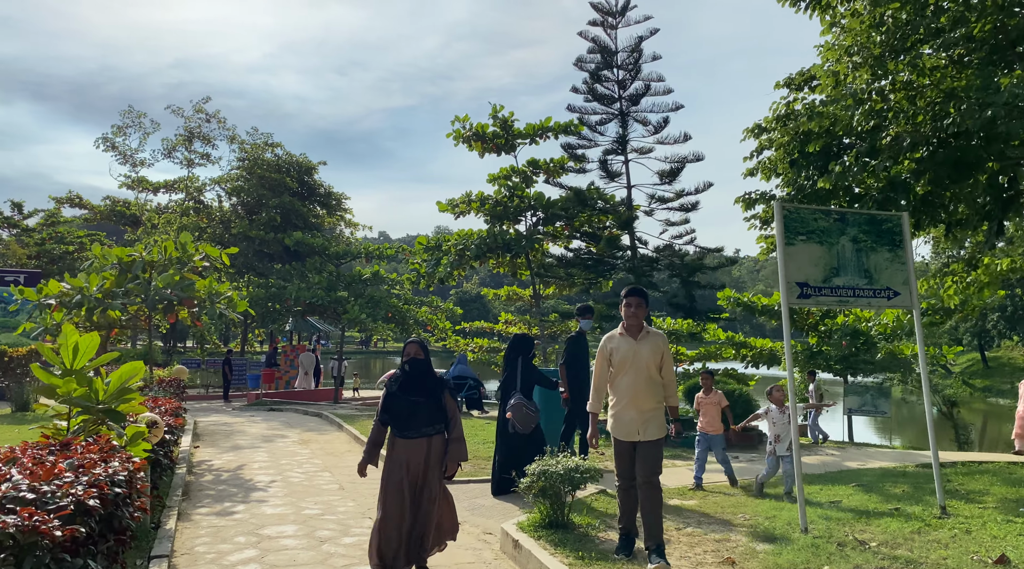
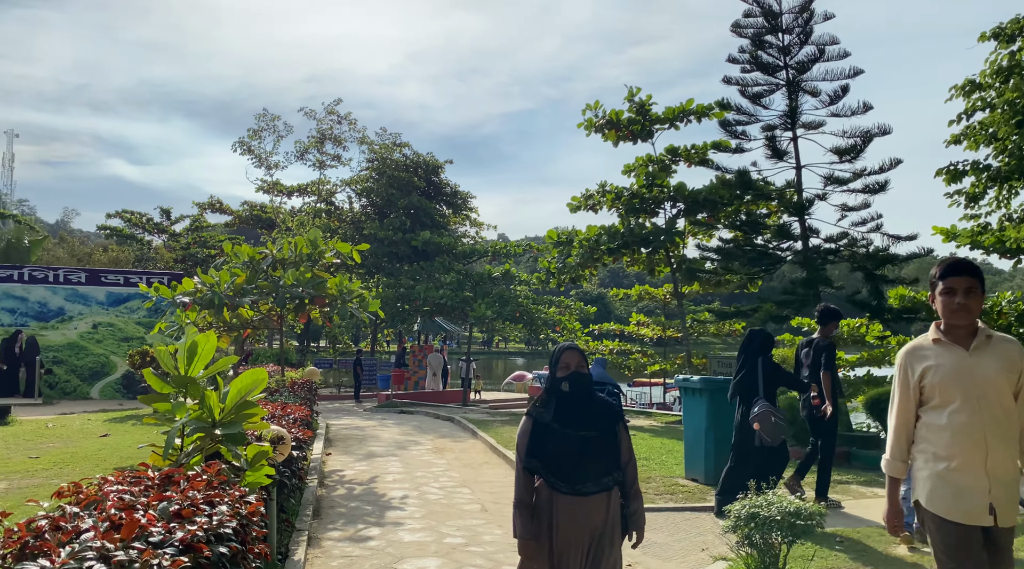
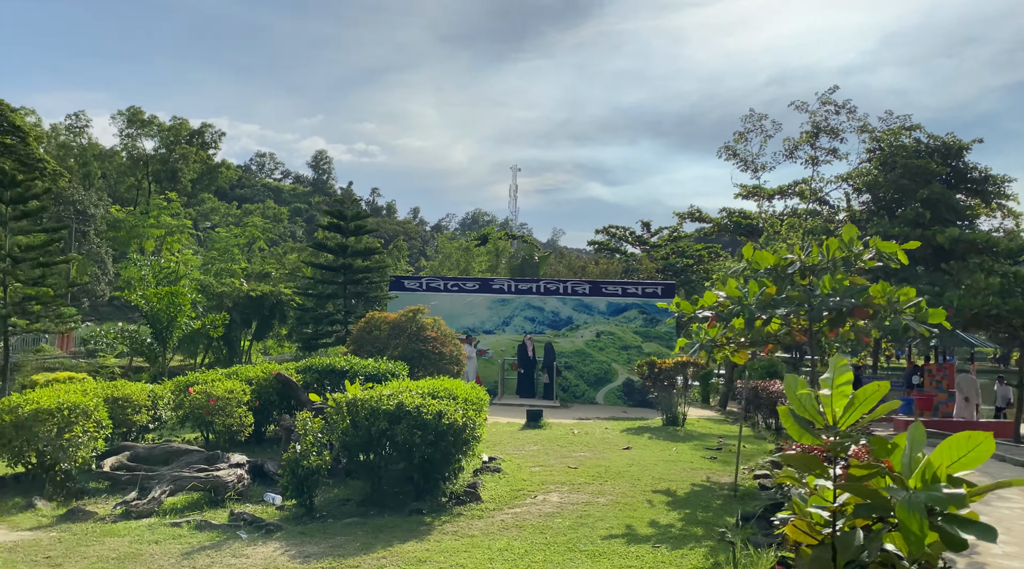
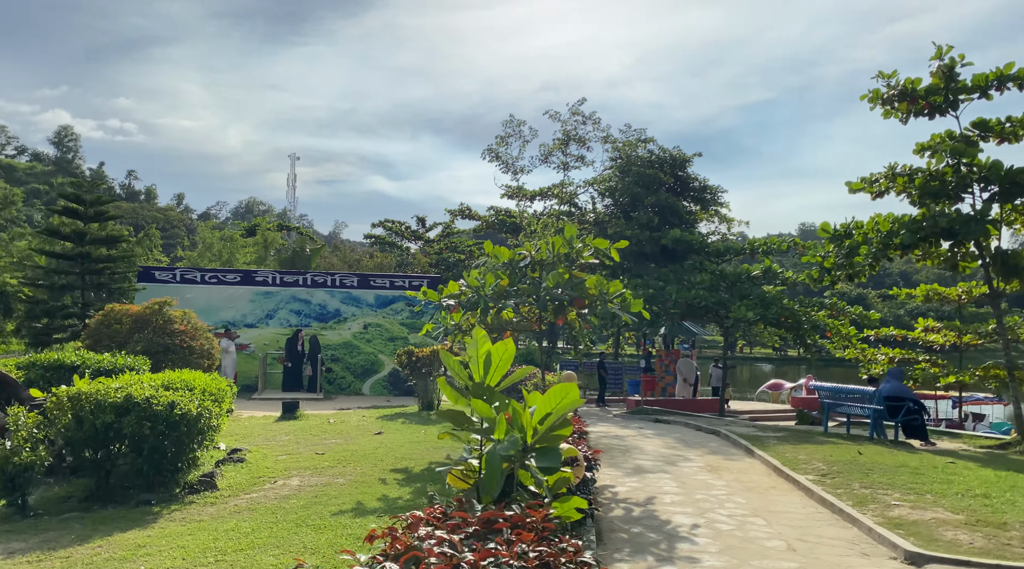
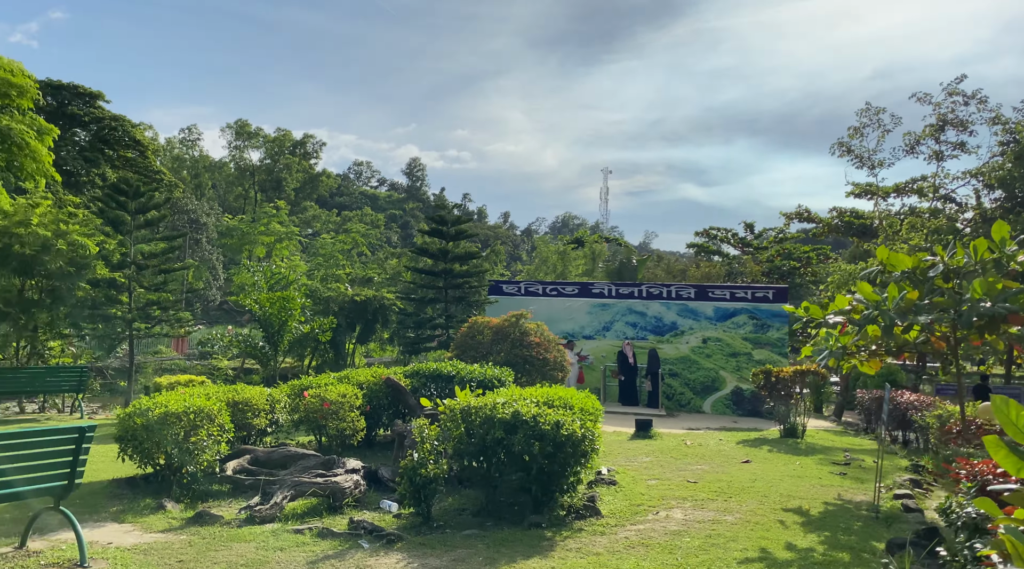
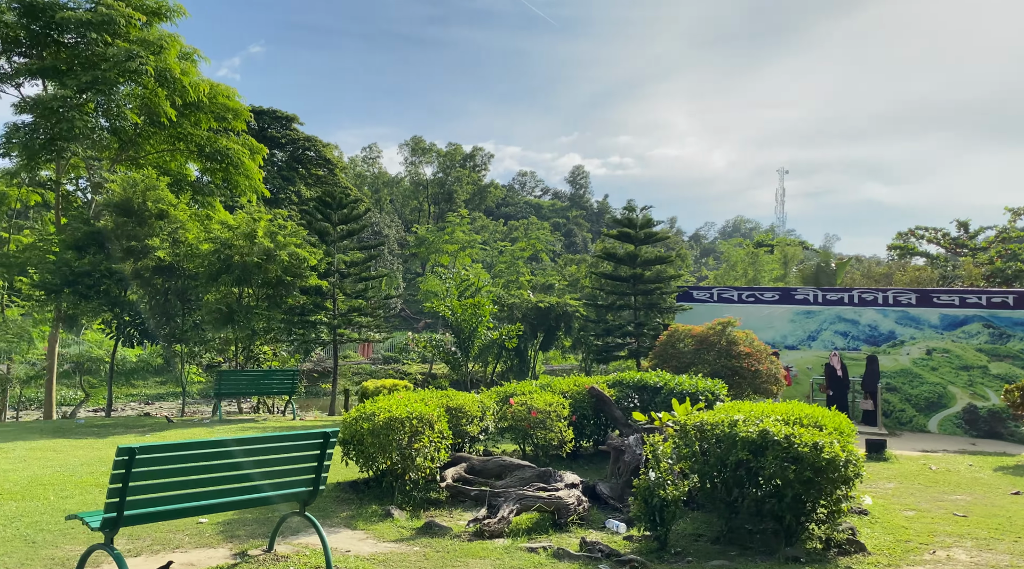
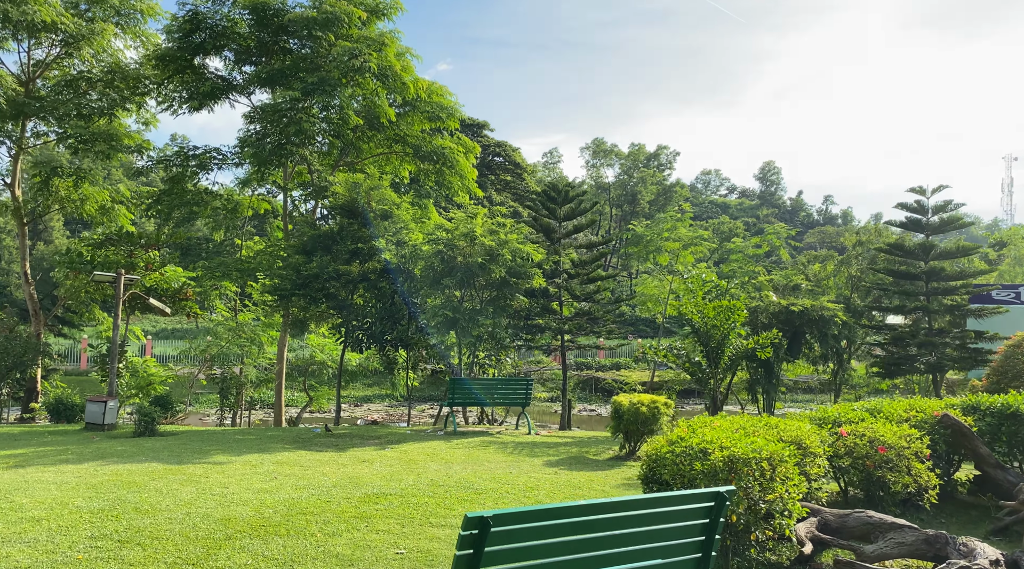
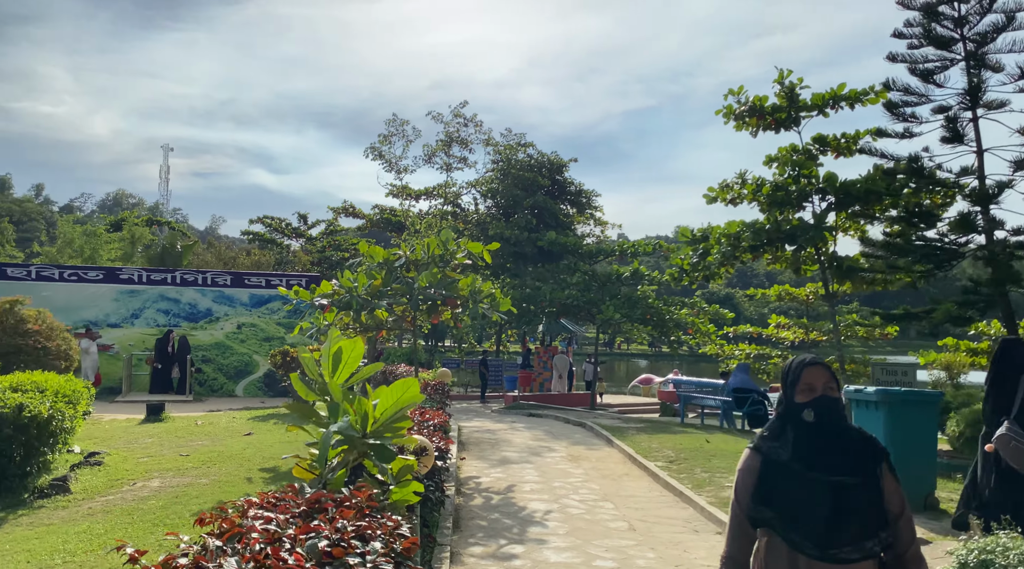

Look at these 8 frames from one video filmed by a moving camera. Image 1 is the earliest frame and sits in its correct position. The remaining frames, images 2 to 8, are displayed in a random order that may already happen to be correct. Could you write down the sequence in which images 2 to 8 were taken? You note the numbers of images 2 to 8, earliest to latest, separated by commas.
2, 8, 4, 3, 5, 6, 7
